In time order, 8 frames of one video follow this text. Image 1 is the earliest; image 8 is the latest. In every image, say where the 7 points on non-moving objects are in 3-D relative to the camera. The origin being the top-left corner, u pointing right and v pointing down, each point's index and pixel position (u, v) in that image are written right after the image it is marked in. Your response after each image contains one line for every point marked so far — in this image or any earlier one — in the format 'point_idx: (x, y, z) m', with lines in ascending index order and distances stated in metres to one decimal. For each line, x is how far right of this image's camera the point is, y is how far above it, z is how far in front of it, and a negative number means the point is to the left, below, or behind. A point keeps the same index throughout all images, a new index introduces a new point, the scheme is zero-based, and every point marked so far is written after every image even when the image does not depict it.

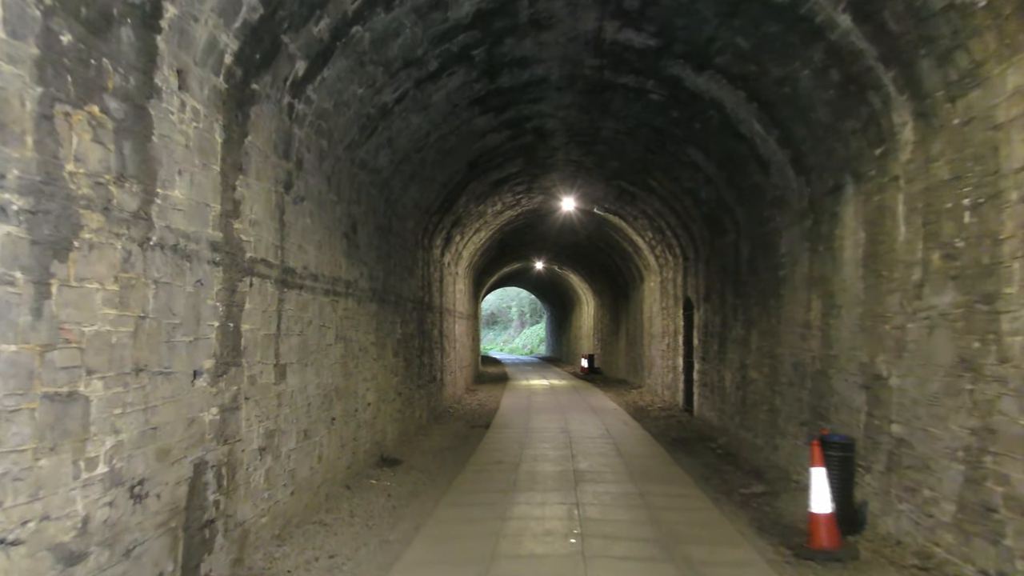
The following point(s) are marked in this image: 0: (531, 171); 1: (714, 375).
0: (+0.3, +1.6, +11.8) m
1: (+2.3, -1.0, +10.1) m
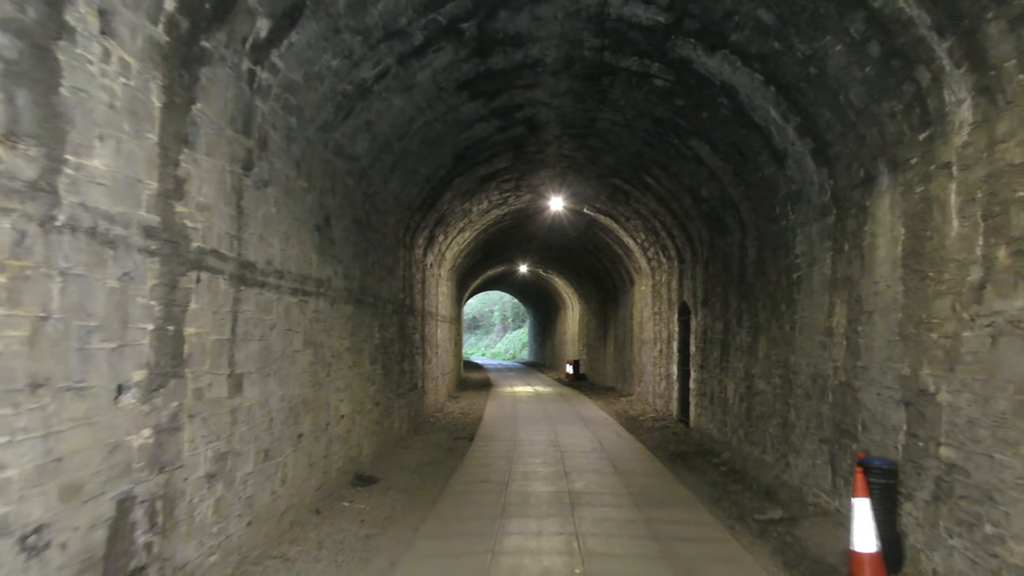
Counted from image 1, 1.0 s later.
0: (+0.1, +1.5, +11.2) m
1: (+2.2, -1.0, +9.5) m
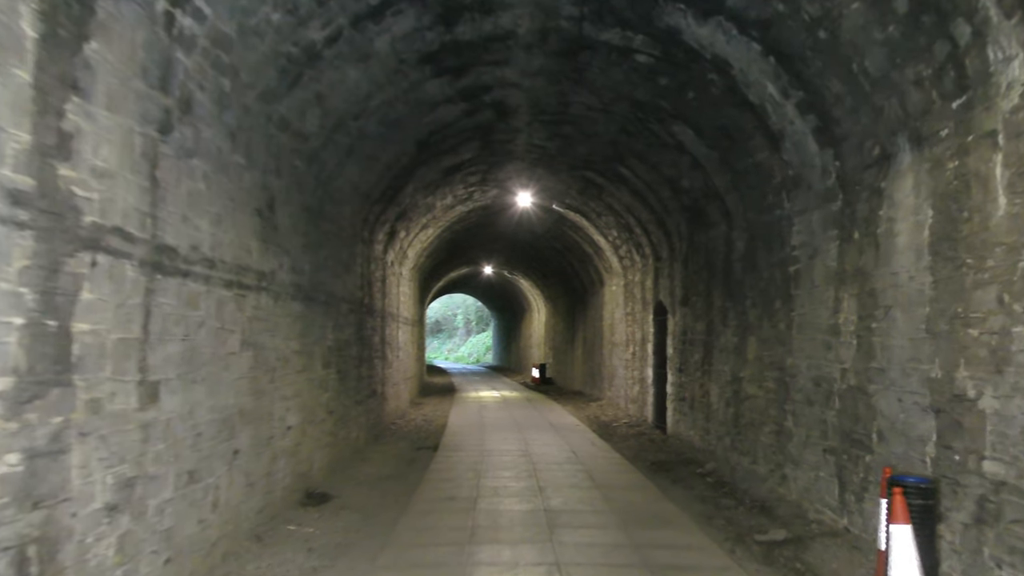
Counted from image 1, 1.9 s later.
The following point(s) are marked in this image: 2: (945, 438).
0: (-0.3, +1.5, +10.5) m
1: (+1.8, -1.0, +8.9) m
2: (+1.9, -0.7, +4.0) m
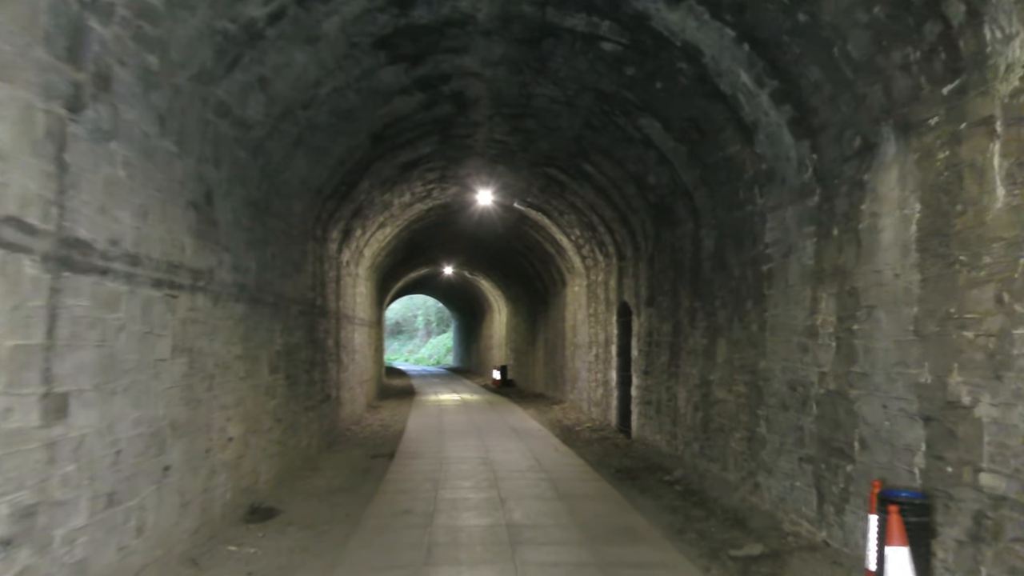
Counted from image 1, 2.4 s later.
0: (-0.8, +1.5, +10.1) m
1: (+1.5, -1.0, +8.6) m
2: (+1.8, -0.7, +3.7) m
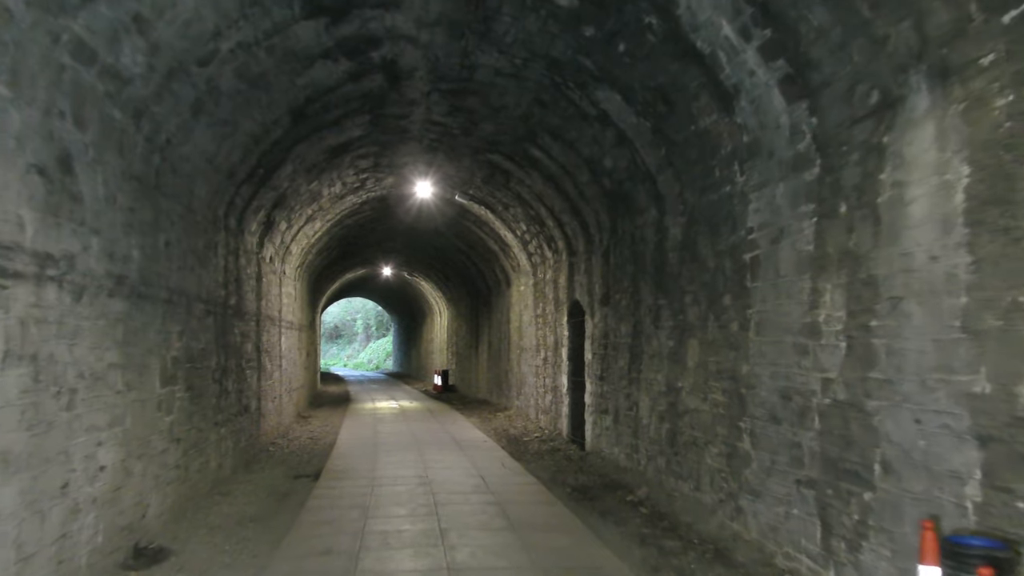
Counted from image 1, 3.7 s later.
0: (-1.4, +1.6, +9.1) m
1: (+0.9, -1.0, +7.8) m
2: (+1.6, -0.6, +2.9) m
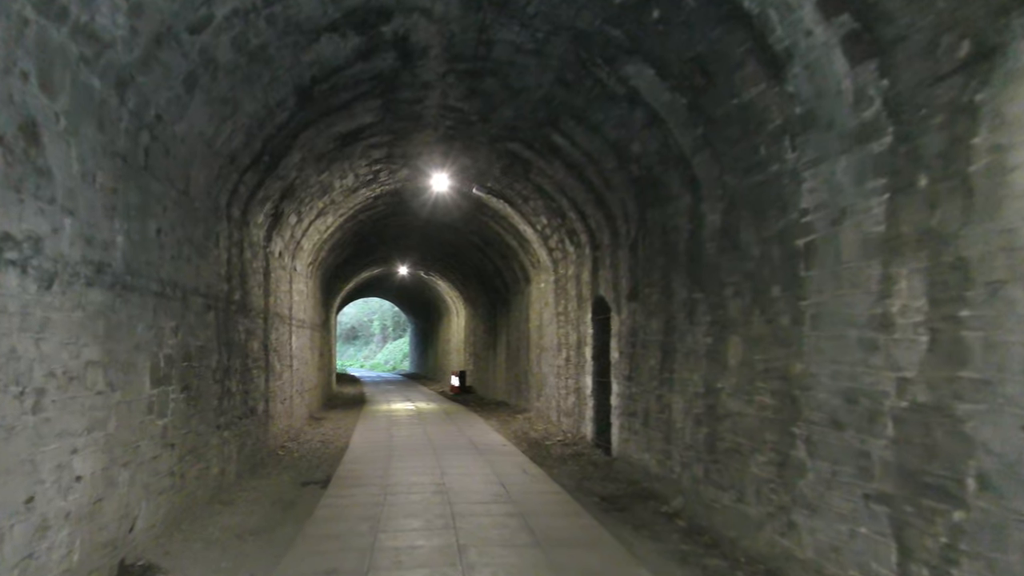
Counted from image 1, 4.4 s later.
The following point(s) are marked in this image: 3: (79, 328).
0: (-1.2, +1.6, +8.6) m
1: (+1.1, -0.9, +7.2) m
2: (+1.7, -0.6, +2.3) m
3: (-1.9, -0.2, +3.8) m
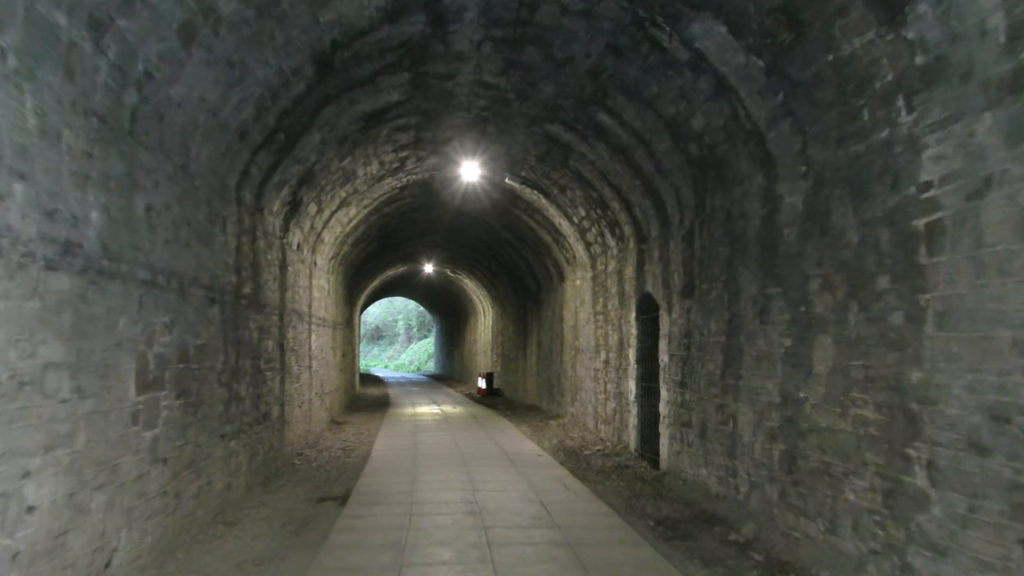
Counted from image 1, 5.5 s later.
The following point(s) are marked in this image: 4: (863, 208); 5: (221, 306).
0: (-0.8, +1.7, +7.9) m
1: (+1.4, -0.9, +6.4) m
2: (+1.8, -0.5, +1.5) m
3: (-1.7, -0.1, +3.1) m
4: (+1.7, +0.4, +4.2) m
5: (-1.9, -0.1, +5.7) m
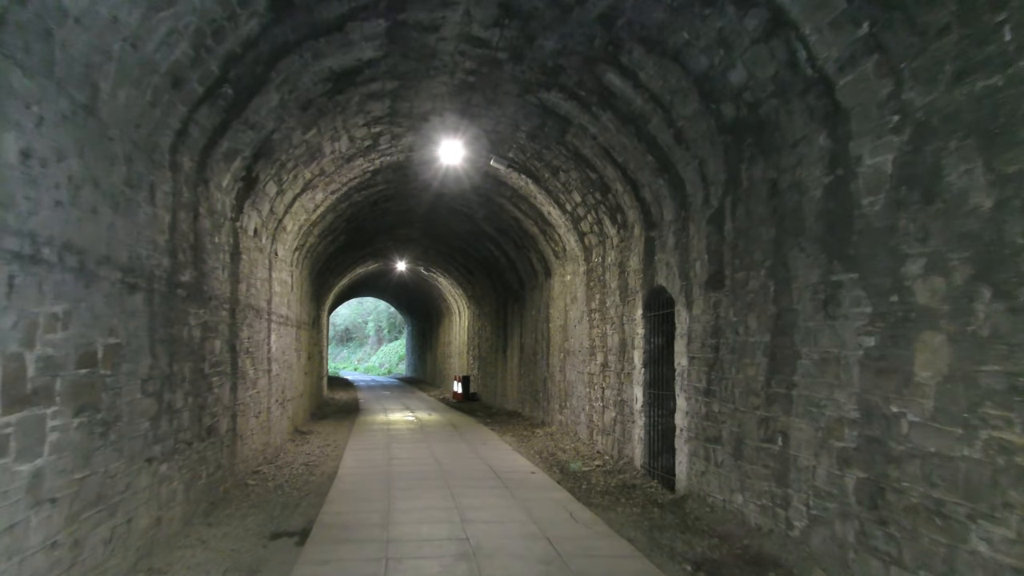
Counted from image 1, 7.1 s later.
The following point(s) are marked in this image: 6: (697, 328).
0: (-0.9, +1.7, +6.7) m
1: (+1.4, -0.8, +5.3) m
2: (+2.0, -0.4, +0.4) m
3: (-1.6, 0.0, +1.9) m
4: (+1.7, +0.5, +3.1) m
5: (-1.9, 0.0, +4.5) m
6: (+1.3, -0.3, +6.3) m
